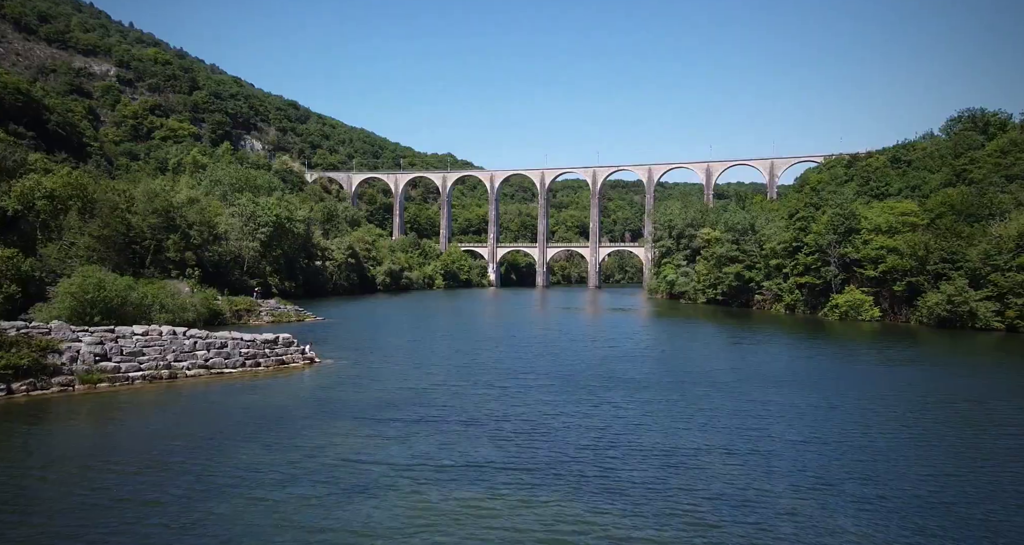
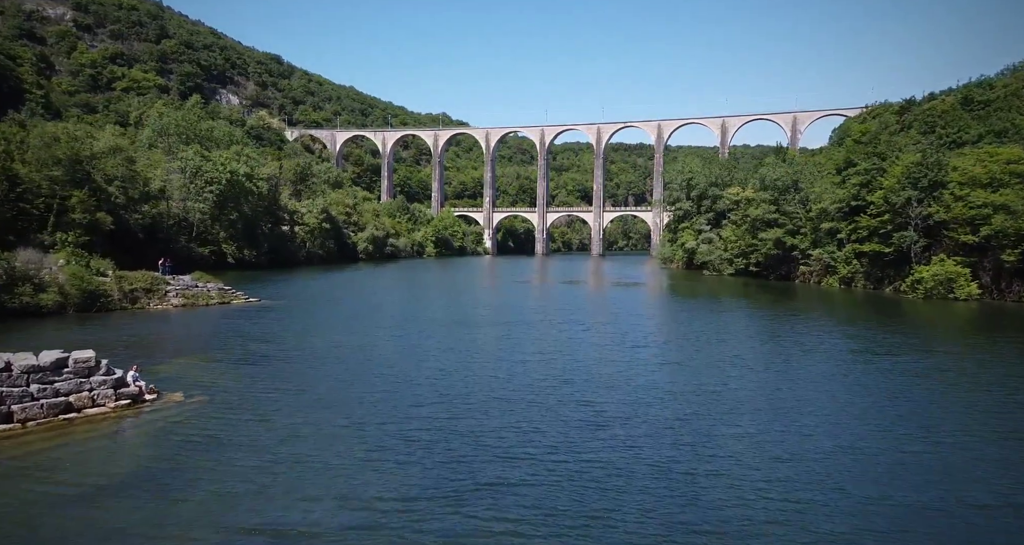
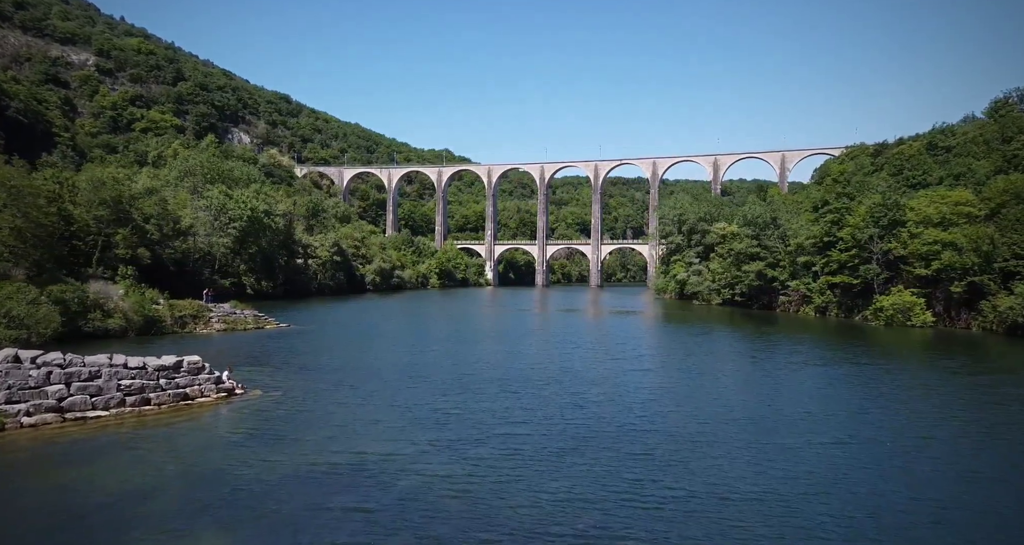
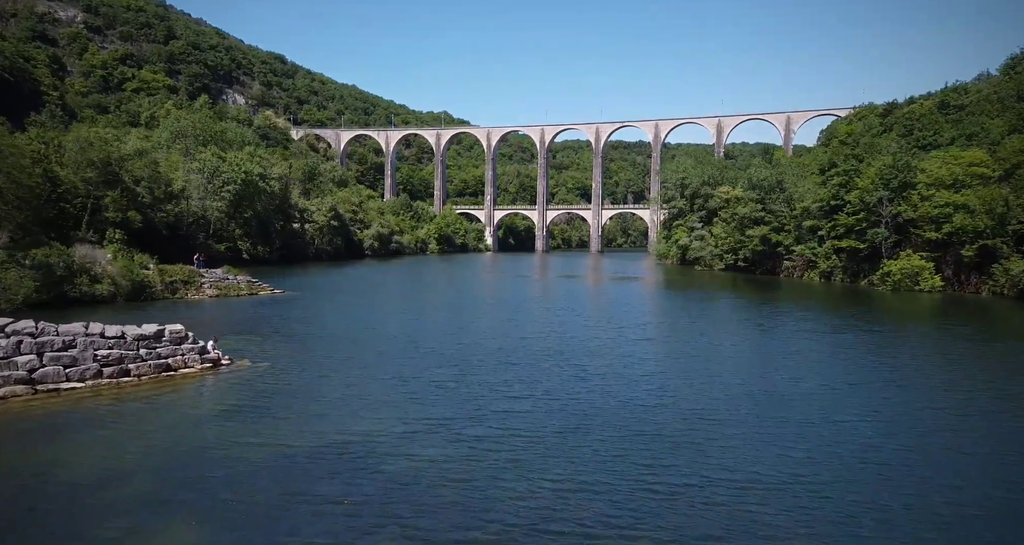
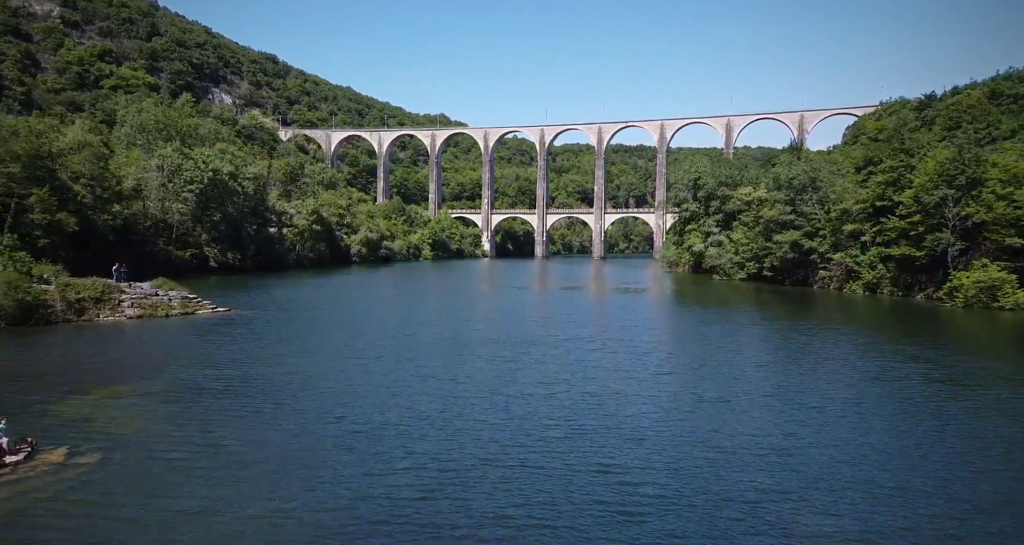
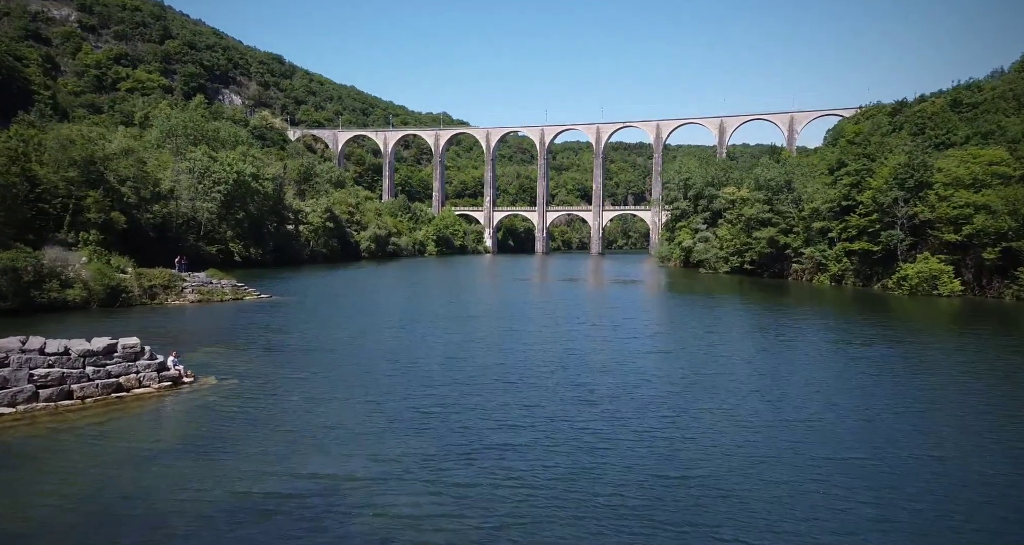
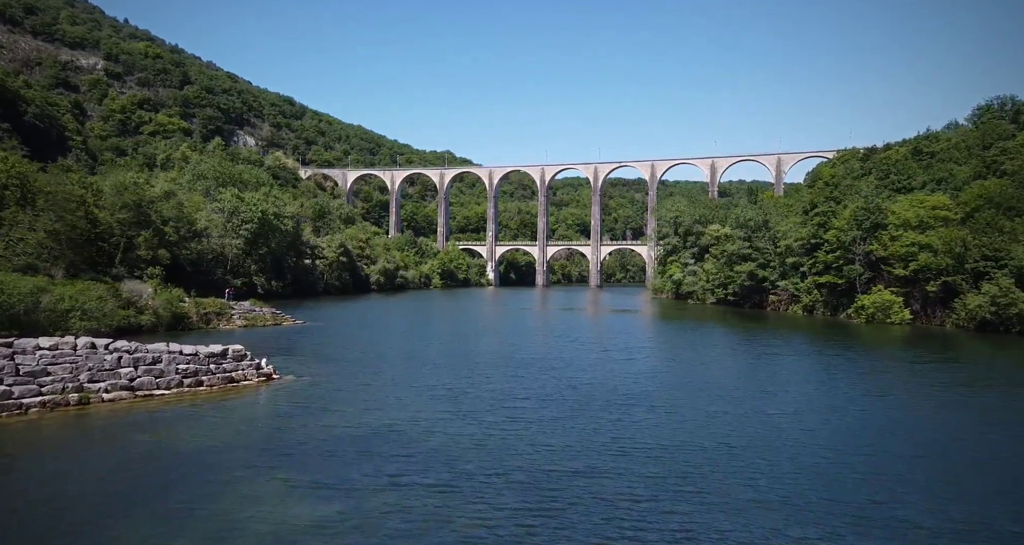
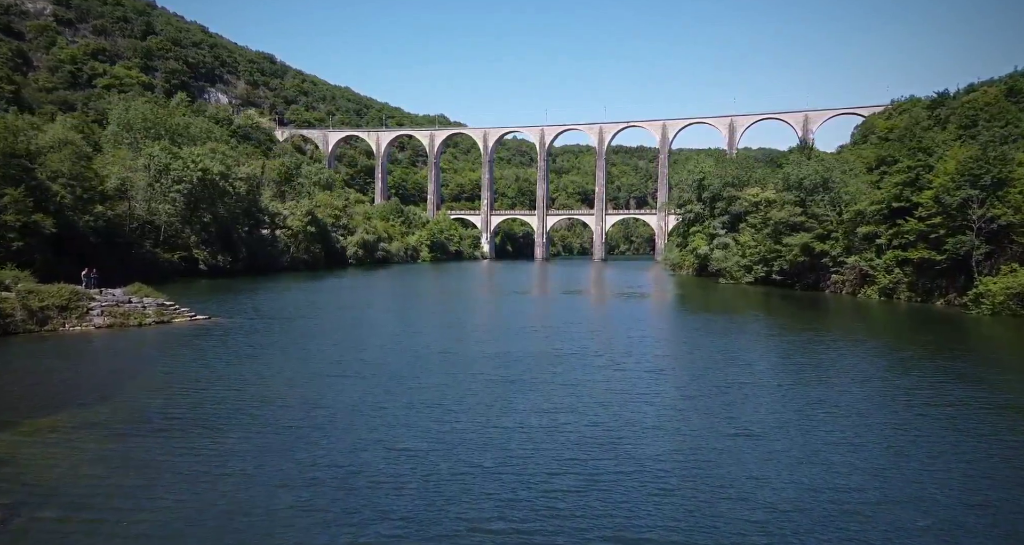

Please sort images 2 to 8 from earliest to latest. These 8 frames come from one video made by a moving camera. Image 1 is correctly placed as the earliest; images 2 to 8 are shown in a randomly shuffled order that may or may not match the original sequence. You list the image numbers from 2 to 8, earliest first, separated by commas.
7, 3, 4, 6, 2, 5, 8
